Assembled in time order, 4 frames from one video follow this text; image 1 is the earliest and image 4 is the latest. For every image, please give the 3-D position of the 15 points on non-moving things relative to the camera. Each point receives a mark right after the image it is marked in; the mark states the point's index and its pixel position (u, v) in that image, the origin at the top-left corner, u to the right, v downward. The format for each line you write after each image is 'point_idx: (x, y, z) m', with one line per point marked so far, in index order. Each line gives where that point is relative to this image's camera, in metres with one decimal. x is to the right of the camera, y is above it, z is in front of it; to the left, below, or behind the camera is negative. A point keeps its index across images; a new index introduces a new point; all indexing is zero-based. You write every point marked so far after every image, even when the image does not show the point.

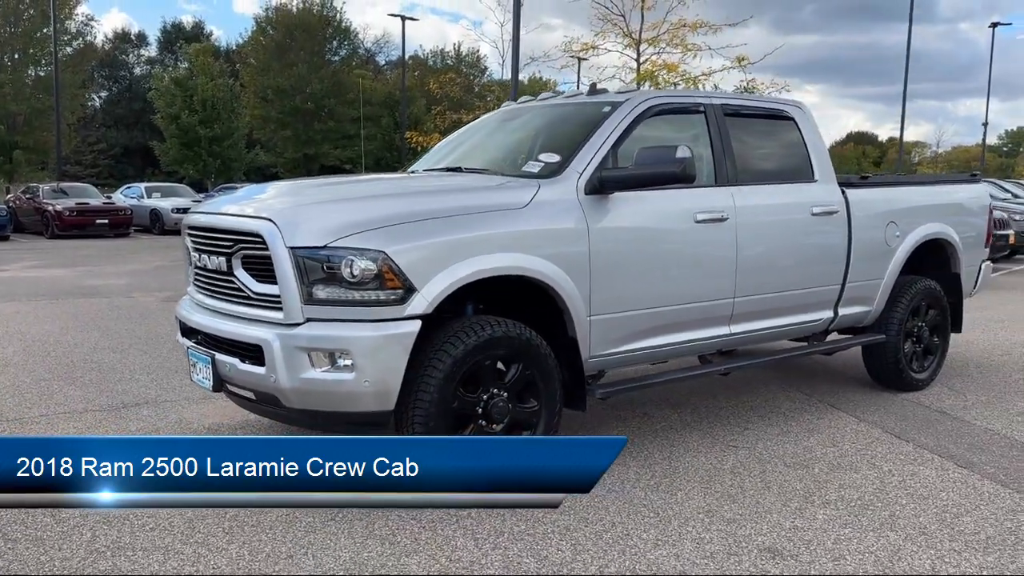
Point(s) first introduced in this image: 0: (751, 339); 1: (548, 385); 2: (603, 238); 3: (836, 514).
0: (+1.4, -0.3, +5.1) m
1: (+0.2, -0.5, +4.0) m
2: (+0.5, +0.3, +4.2) m
3: (+1.5, -1.0, +3.7) m
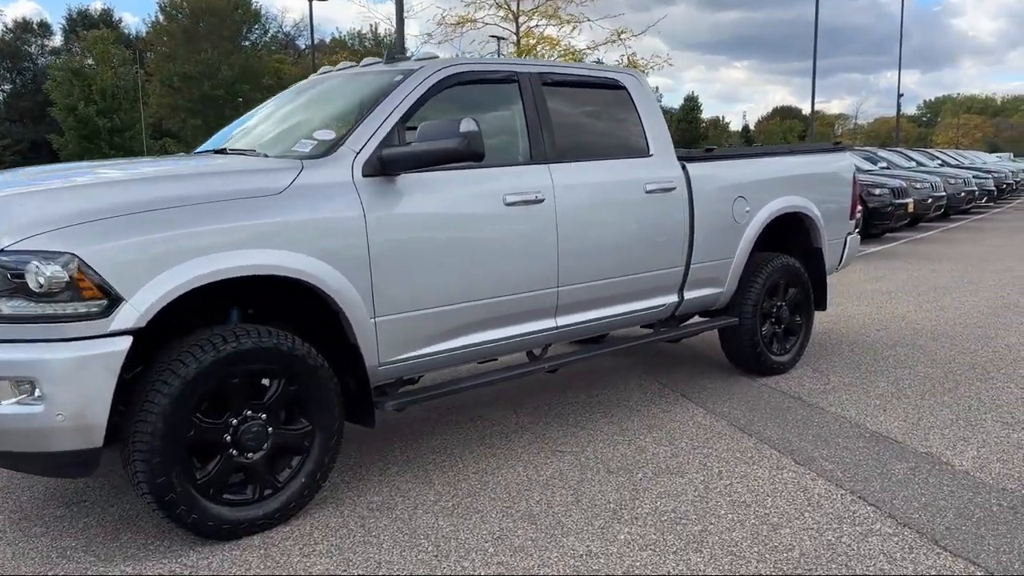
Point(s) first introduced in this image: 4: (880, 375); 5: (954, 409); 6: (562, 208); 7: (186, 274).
0: (+0.4, -0.3, +4.6) m
1: (-0.8, -0.5, +3.4) m
2: (-0.6, +0.3, +3.7) m
3: (+0.5, -1.0, +3.2) m
4: (+2.5, -0.6, +5.6) m
5: (+2.6, -0.7, +4.8) m
6: (+0.3, +0.4, +4.3) m
7: (-1.2, +0.1, +3.1) m
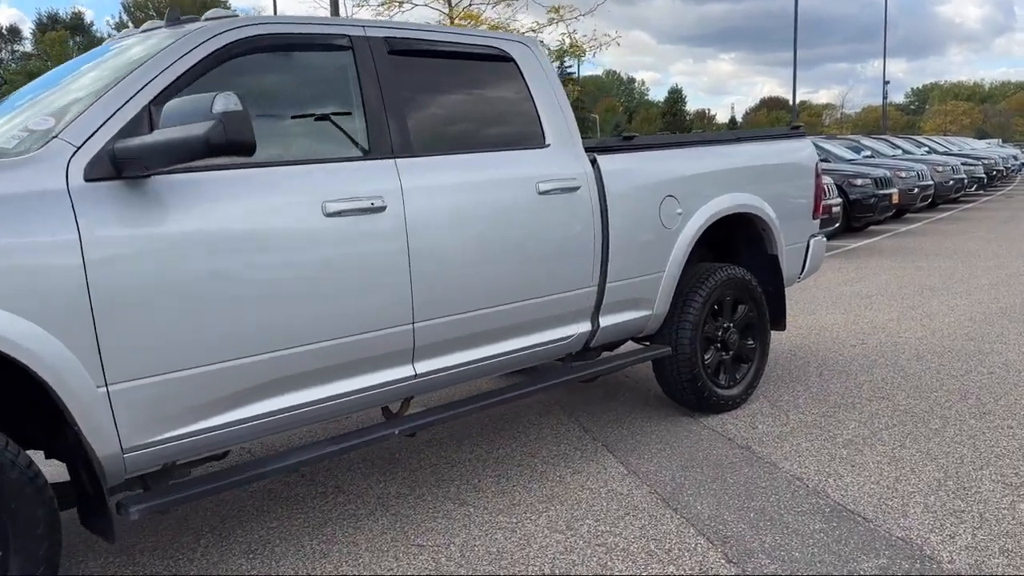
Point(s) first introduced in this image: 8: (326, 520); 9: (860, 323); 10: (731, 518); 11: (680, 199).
0: (-0.3, -0.4, +3.5) m
1: (-1.4, -0.6, +2.4) m
2: (-1.2, +0.1, +2.6) m
3: (-0.1, -1.1, +2.2) m
4: (+1.9, -0.7, +4.6) m
5: (+2.0, -0.8, +3.7) m
6: (-0.4, +0.3, +3.2) m
7: (-1.8, -0.1, +2.0) m
8: (-0.8, -1.0, +3.4) m
9: (+2.9, -0.3, +6.9) m
10: (+0.9, -0.9, +3.3) m
11: (+0.9, +0.5, +4.3) m
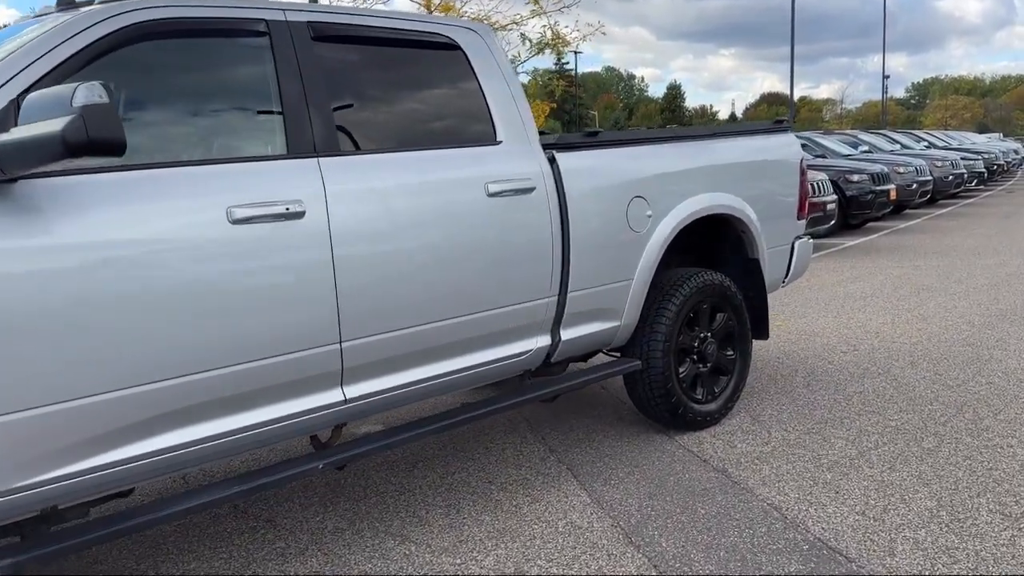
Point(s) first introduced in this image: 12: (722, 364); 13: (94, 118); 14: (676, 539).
0: (-0.5, -0.4, +3.2) m
1: (-1.6, -0.7, +2.0) m
2: (-1.4, 0.0, +2.2) m
3: (-0.3, -1.2, +1.8) m
4: (+1.7, -0.7, +4.2) m
5: (+1.8, -0.8, +3.4) m
6: (-0.6, +0.2, +2.9) m
7: (-2.1, -0.2, +1.7) m
8: (-1.0, -1.0, +3.1) m
9: (+2.7, -0.3, +6.5) m
10: (+0.7, -1.0, +2.9) m
11: (+0.7, +0.4, +4.0) m
12: (+1.1, -0.4, +4.4) m
13: (-1.0, +0.4, +2.1) m
14: (+0.6, -0.9, +3.1) m
